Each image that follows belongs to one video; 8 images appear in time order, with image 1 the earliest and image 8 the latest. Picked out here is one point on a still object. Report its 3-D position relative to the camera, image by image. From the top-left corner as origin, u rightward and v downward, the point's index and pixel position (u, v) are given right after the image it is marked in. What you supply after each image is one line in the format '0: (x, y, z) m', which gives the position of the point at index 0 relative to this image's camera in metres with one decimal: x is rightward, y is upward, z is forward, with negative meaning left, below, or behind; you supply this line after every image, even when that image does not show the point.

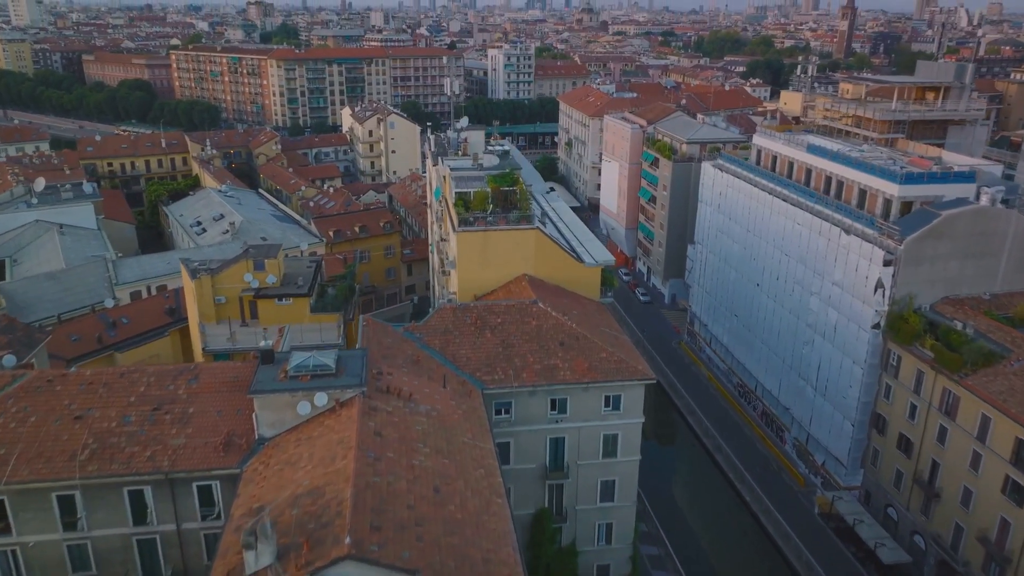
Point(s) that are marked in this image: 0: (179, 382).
0: (-7.6, -2.2, +17.3) m
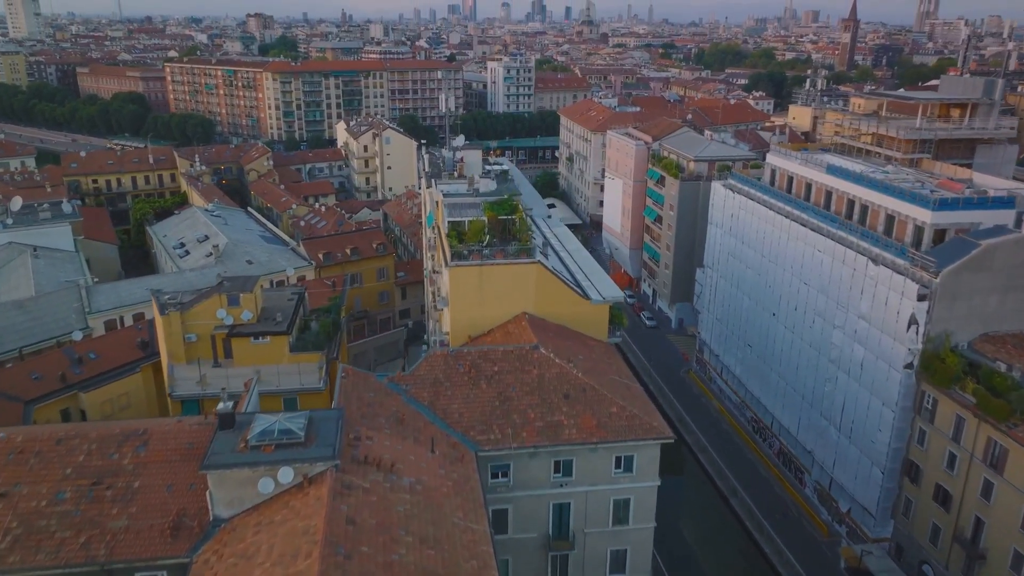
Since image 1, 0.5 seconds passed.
0: (-7.7, -3.2, +14.9) m
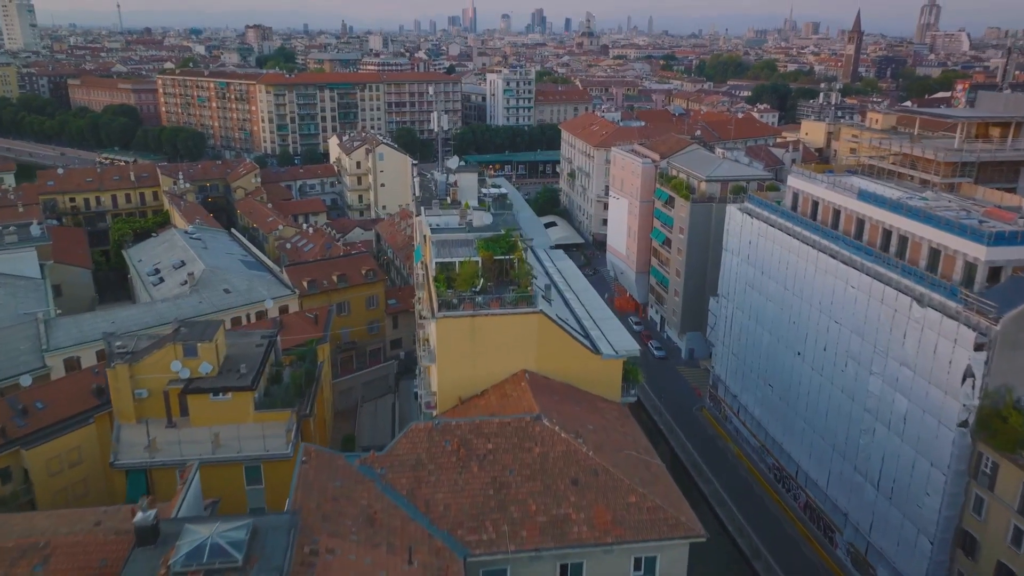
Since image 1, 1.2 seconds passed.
0: (-7.7, -4.4, +11.8) m
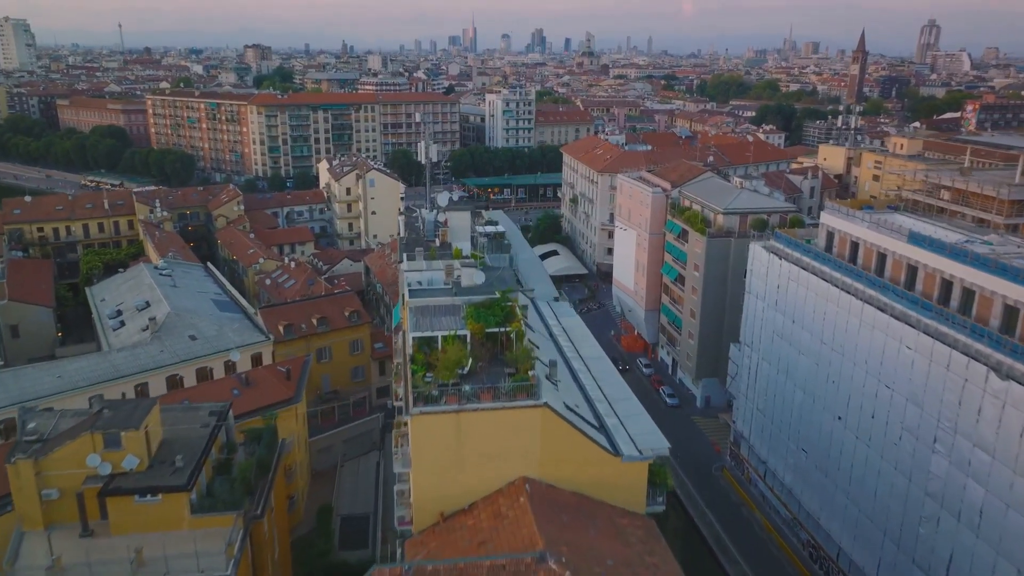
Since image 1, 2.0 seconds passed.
0: (-7.8, -5.9, +7.9) m
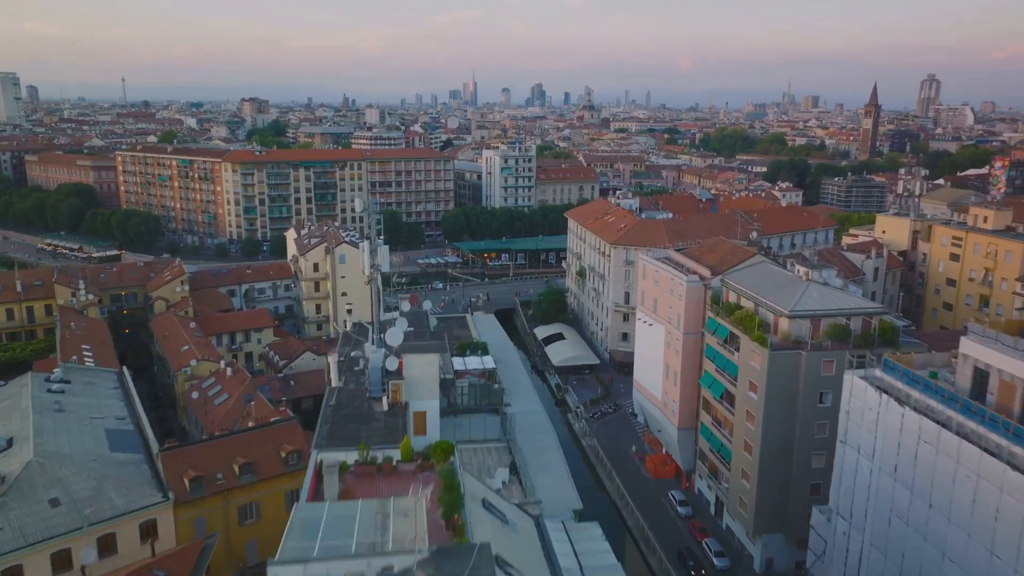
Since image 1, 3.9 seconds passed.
0: (-8.0, -8.8, -2.3) m
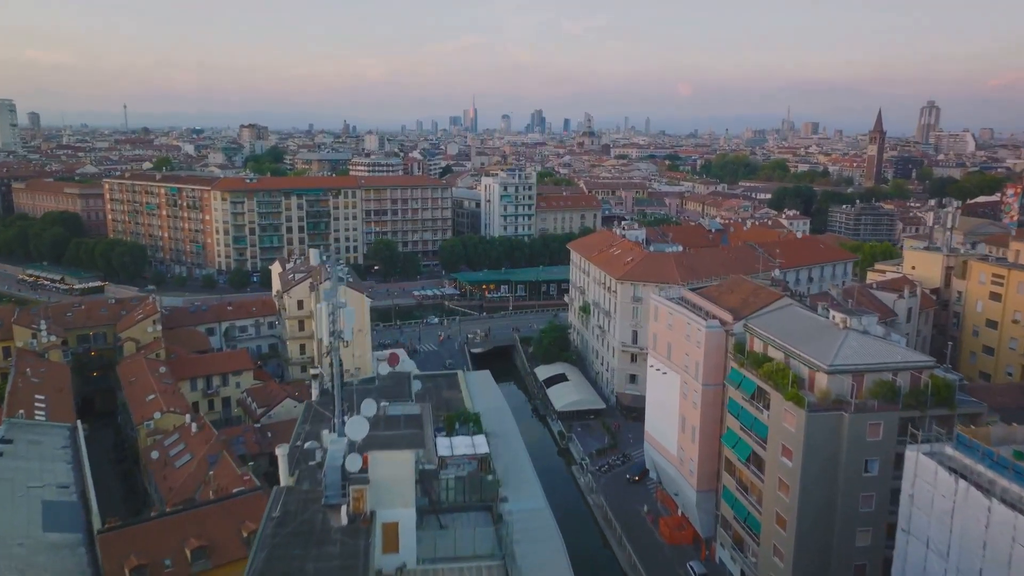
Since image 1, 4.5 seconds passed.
0: (-8.0, -9.4, -6.3) m
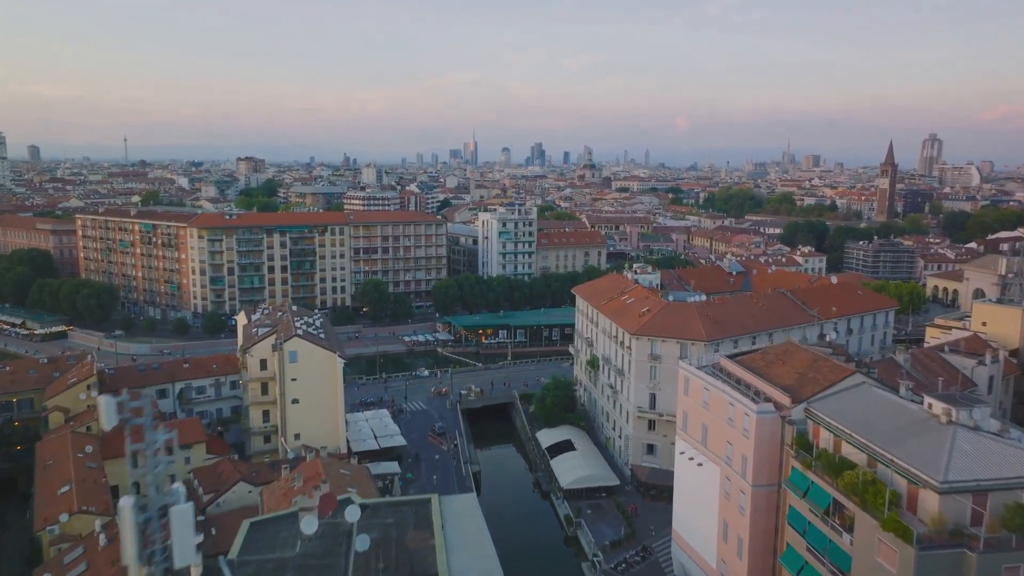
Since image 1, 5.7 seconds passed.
0: (-8.1, -10.3, -13.4) m
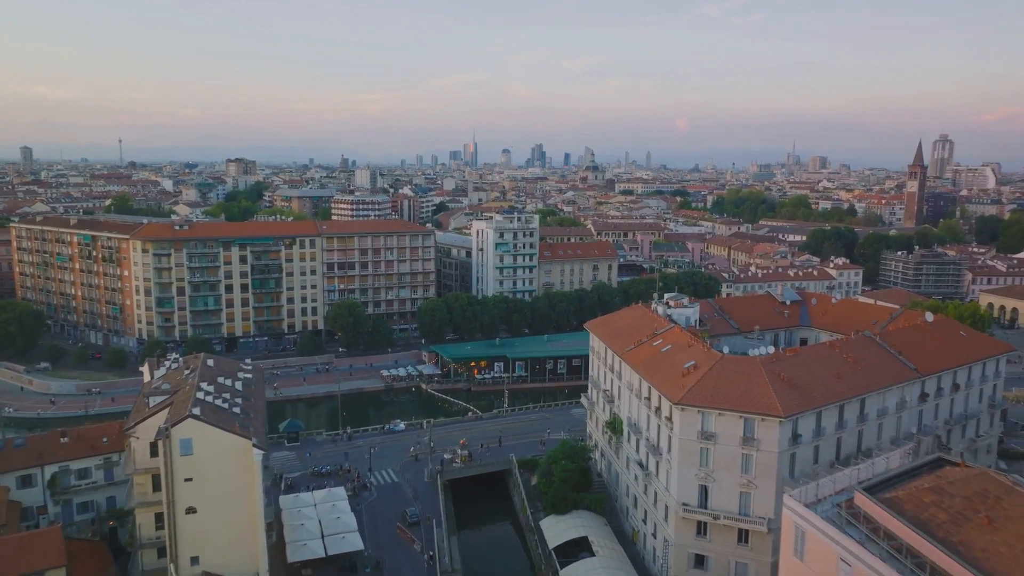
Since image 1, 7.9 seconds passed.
0: (-8.4, -12.2, -25.6) m
